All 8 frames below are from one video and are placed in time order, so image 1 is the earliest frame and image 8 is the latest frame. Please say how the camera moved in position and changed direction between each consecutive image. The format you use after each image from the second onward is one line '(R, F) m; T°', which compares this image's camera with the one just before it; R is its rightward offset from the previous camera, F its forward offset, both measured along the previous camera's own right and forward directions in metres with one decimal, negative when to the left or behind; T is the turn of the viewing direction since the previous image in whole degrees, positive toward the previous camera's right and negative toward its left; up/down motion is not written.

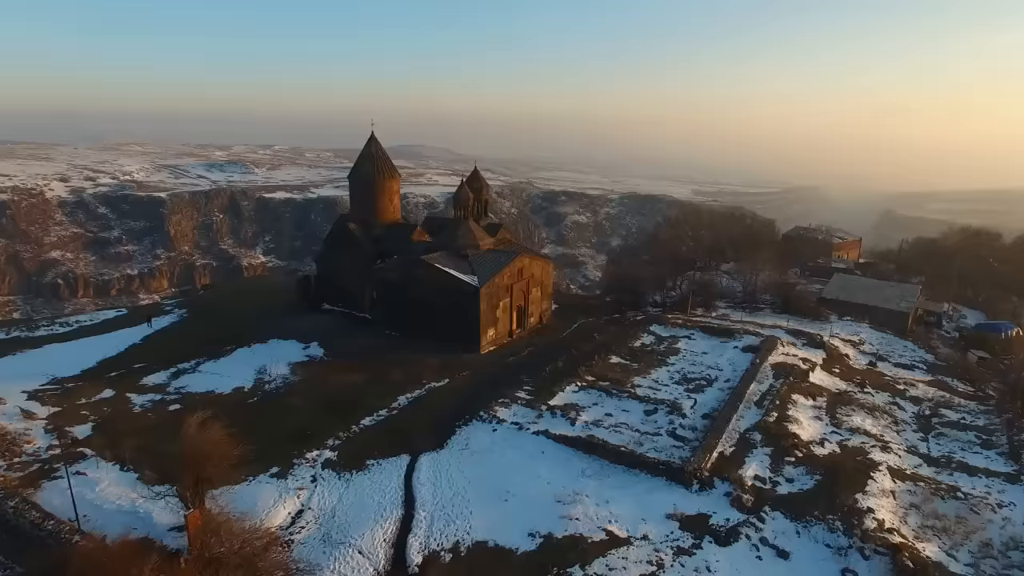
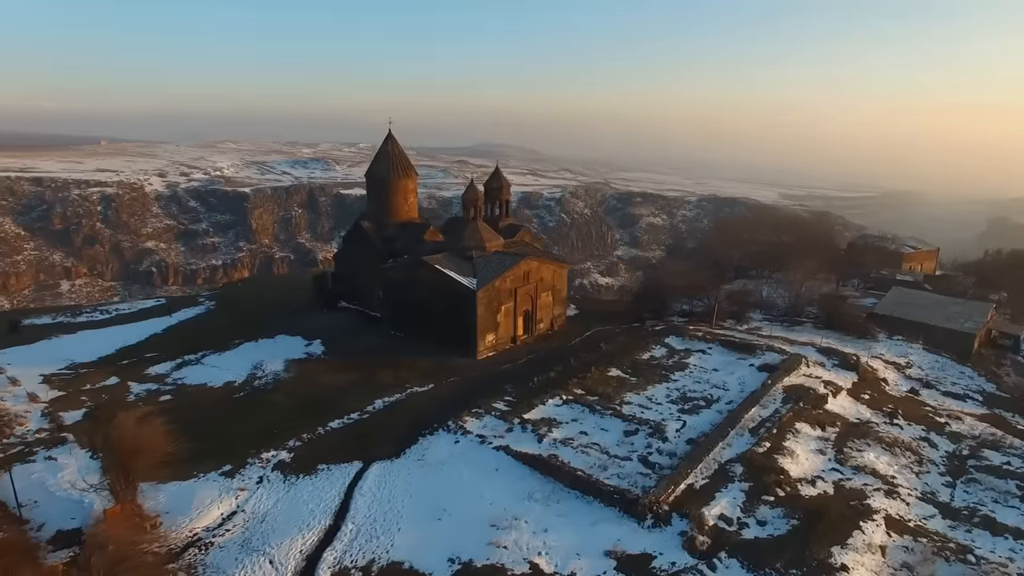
(+2.3, +0.9) m; -8°
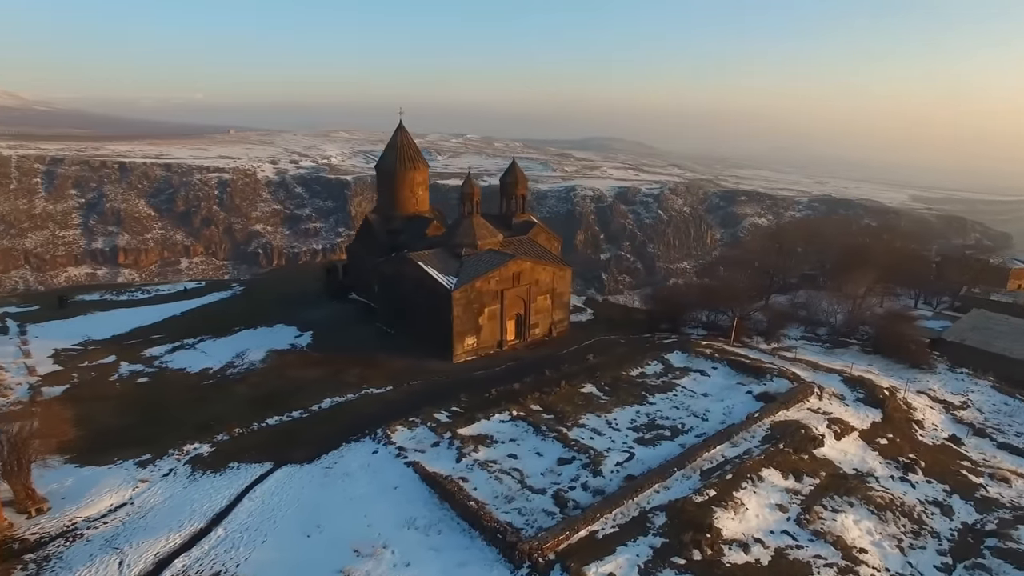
(+3.4, +1.5) m; -10°
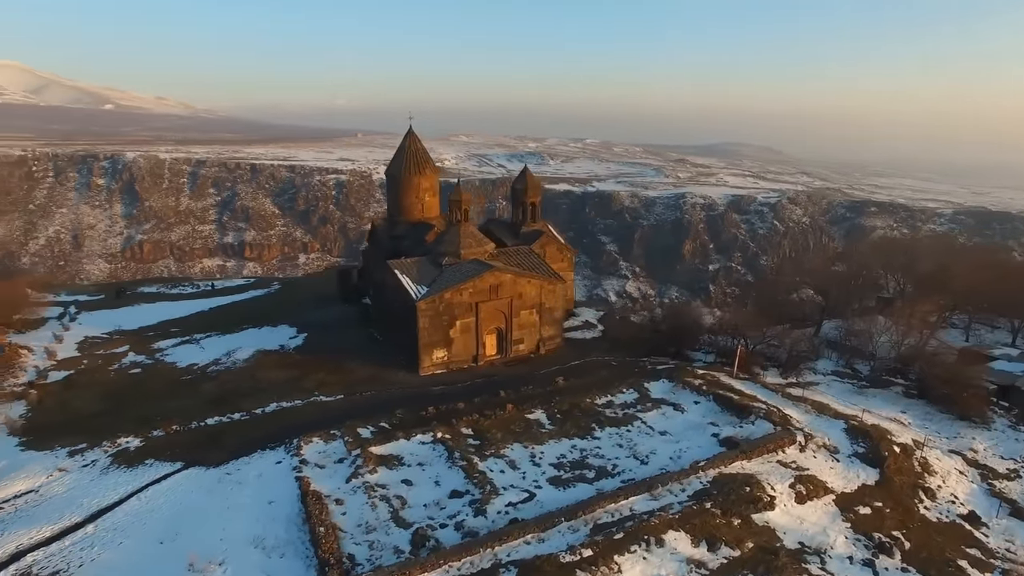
(+3.9, +1.3) m; -11°
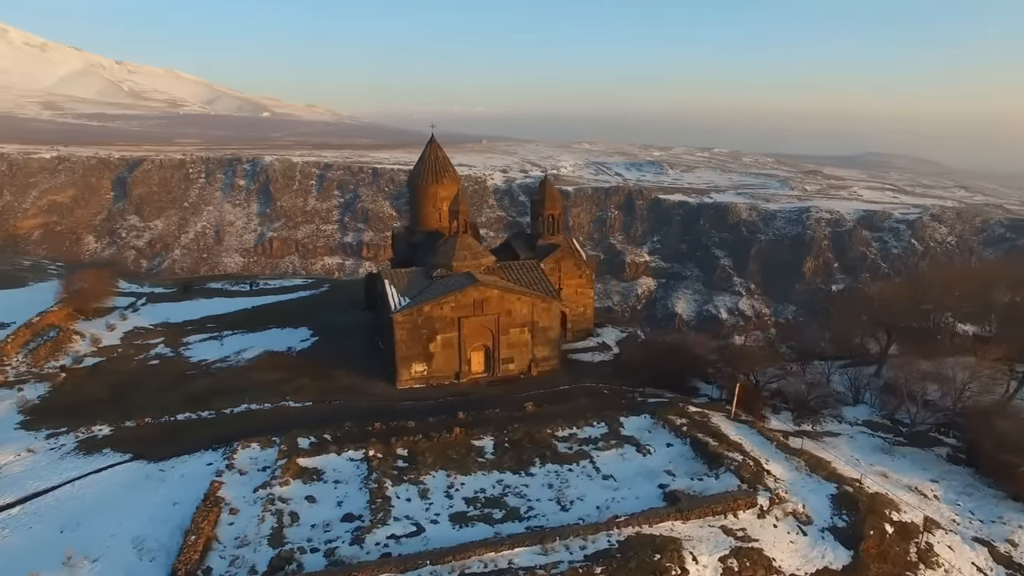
(+3.5, +1.1) m; -11°
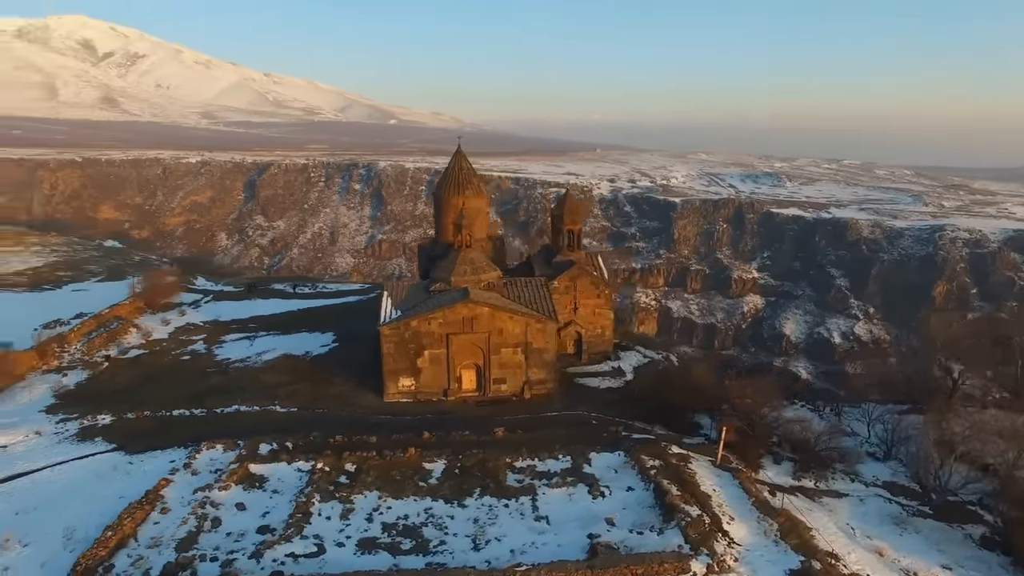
(+3.1, +0.8) m; -11°
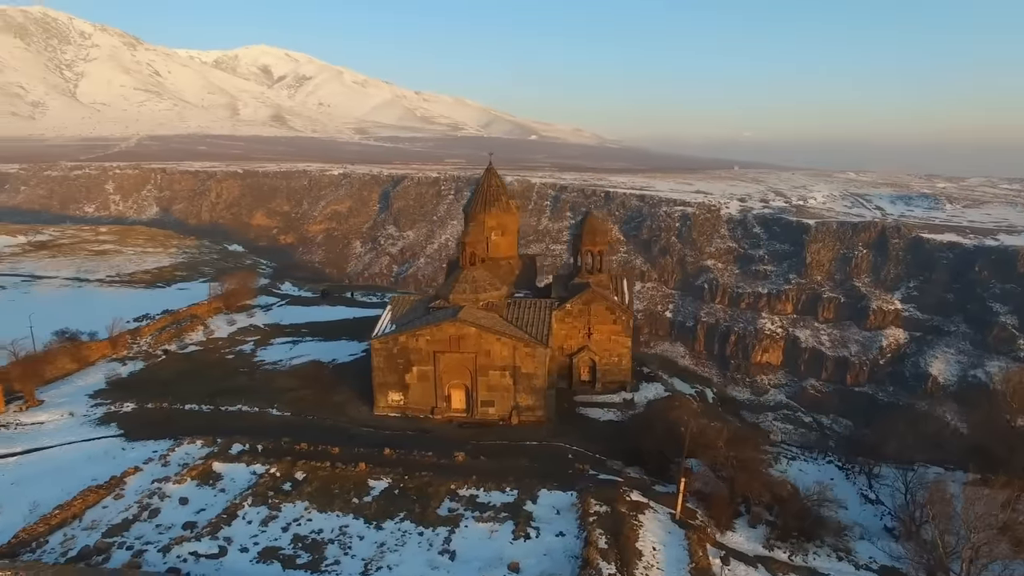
(+3.6, +0.8) m; -12°
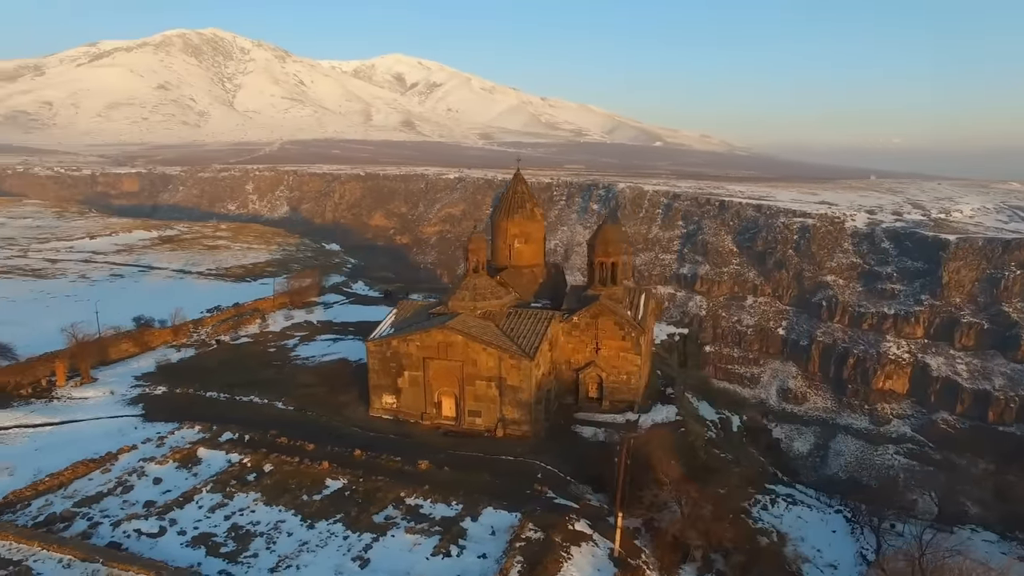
(+3.2, +0.6) m; -11°
